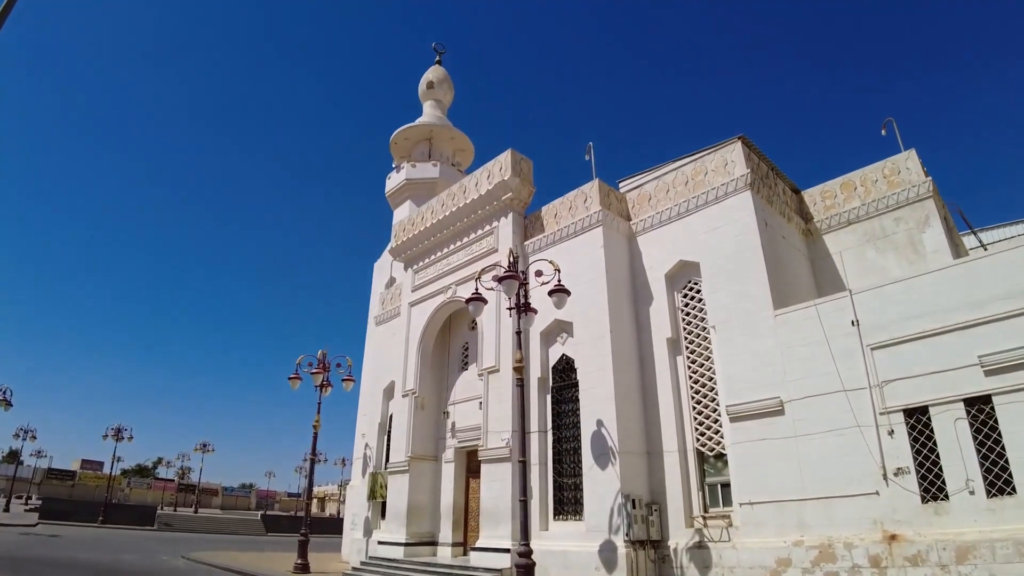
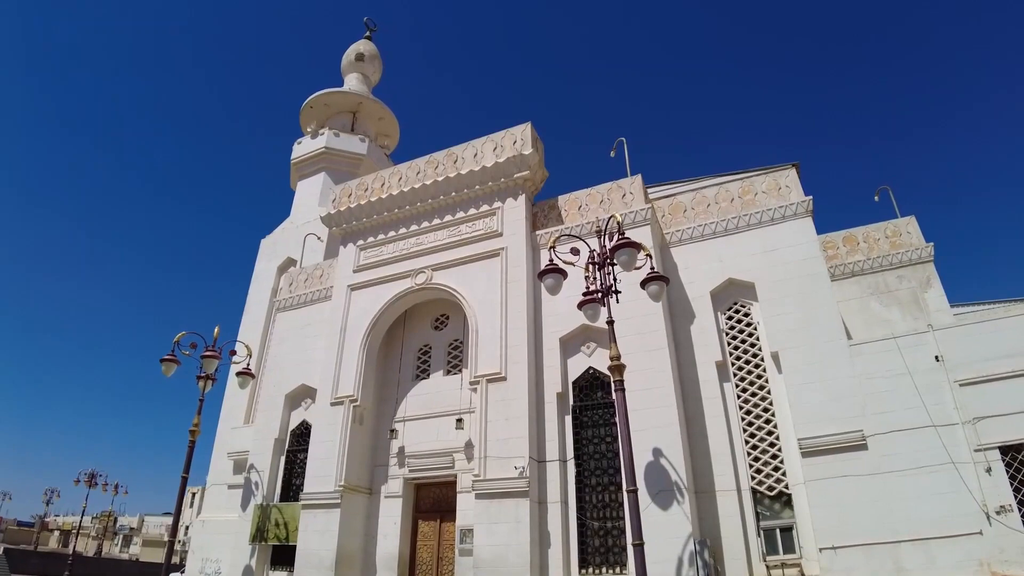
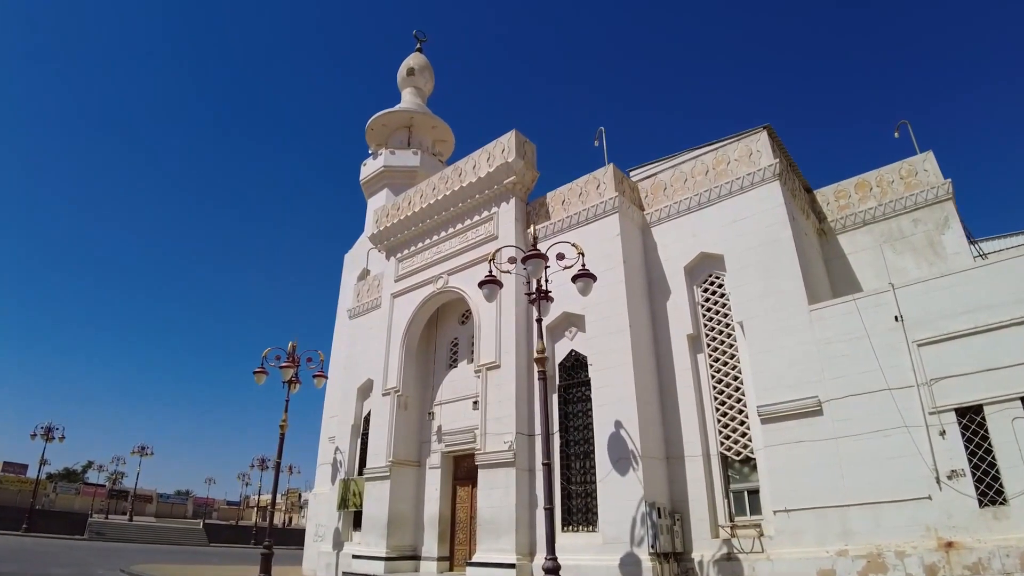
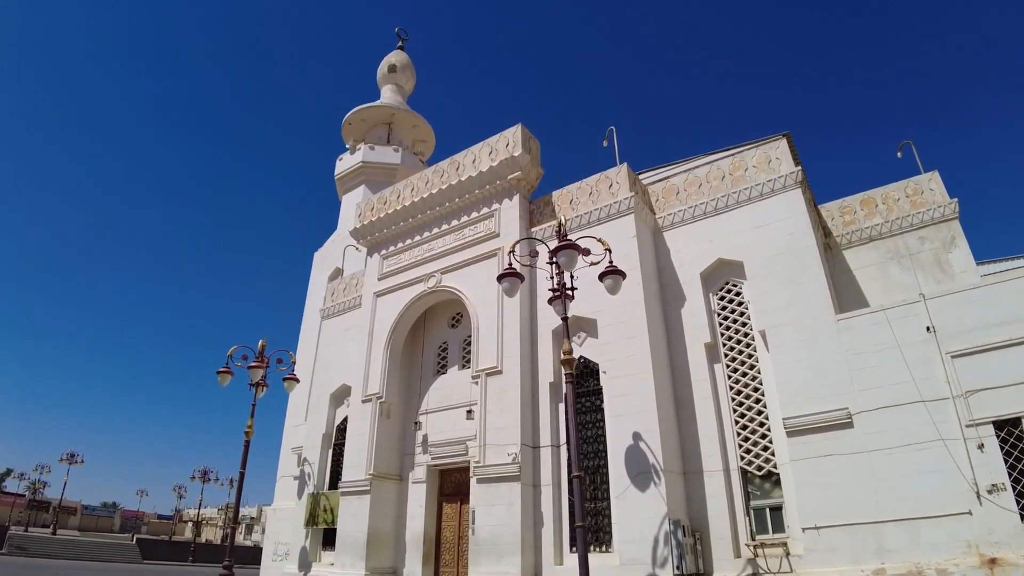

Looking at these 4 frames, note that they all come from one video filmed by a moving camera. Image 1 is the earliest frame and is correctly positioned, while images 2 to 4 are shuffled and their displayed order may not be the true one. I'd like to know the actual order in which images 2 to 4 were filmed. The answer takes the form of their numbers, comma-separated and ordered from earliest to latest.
3, 4, 2
